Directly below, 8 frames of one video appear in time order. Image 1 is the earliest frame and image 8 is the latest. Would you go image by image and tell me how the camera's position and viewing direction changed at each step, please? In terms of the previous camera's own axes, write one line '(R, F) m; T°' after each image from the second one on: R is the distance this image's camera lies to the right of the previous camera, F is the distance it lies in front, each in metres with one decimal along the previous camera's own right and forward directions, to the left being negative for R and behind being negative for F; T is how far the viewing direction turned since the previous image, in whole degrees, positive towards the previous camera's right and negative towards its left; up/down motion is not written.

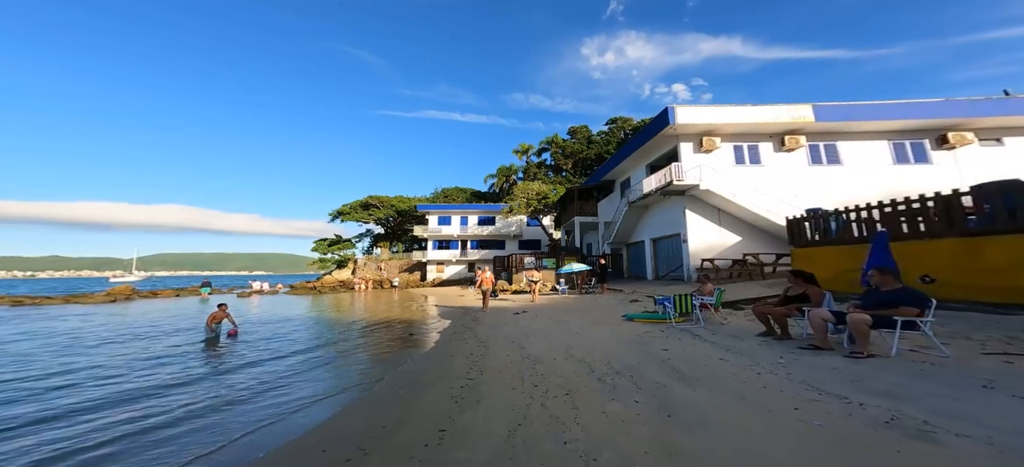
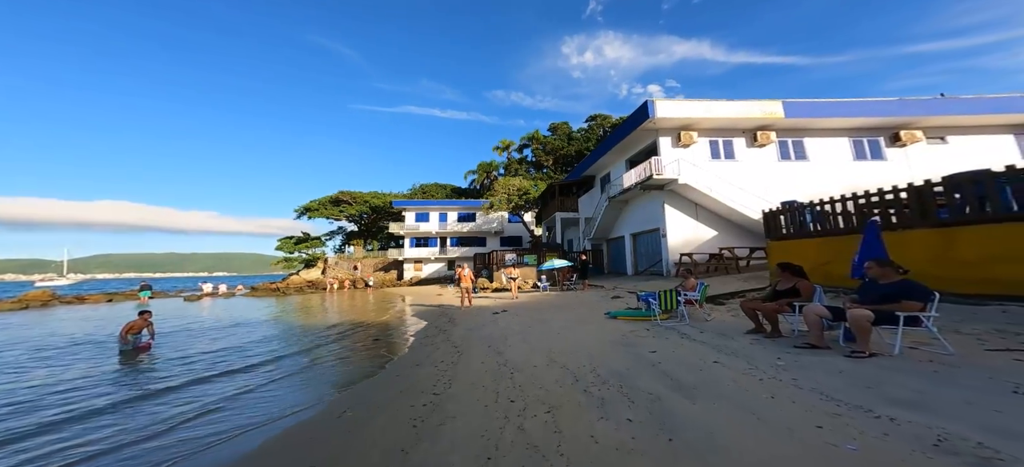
(+0.1, +0.6) m; +4°
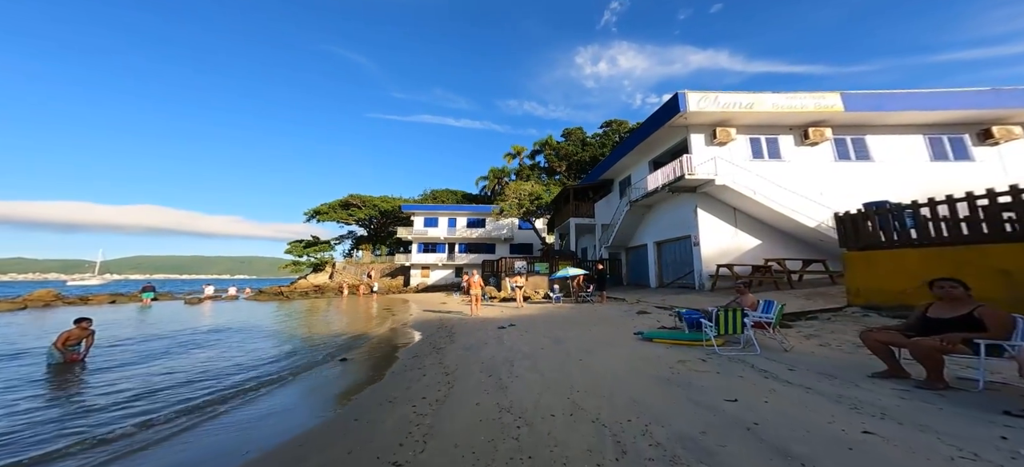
(0.0, +1.6) m; -2°
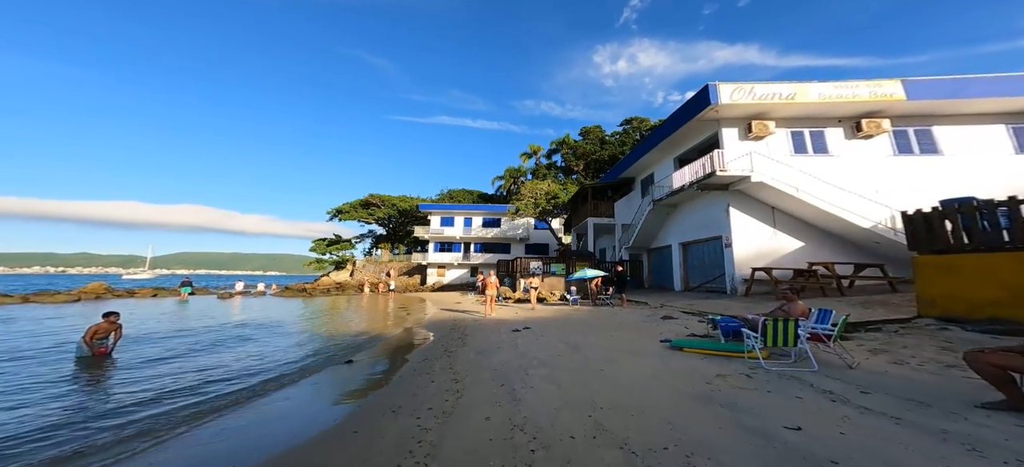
(0.0, +0.5) m; -3°
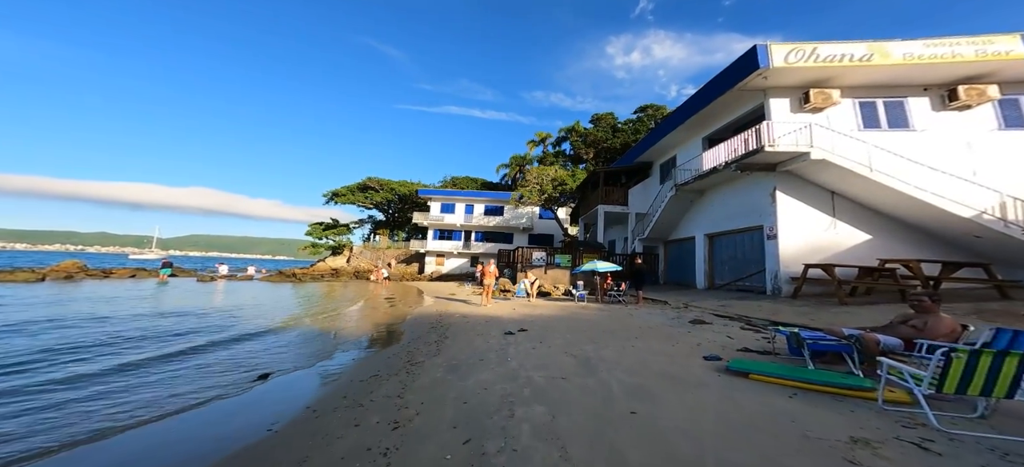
(+0.2, +2.0) m; -1°
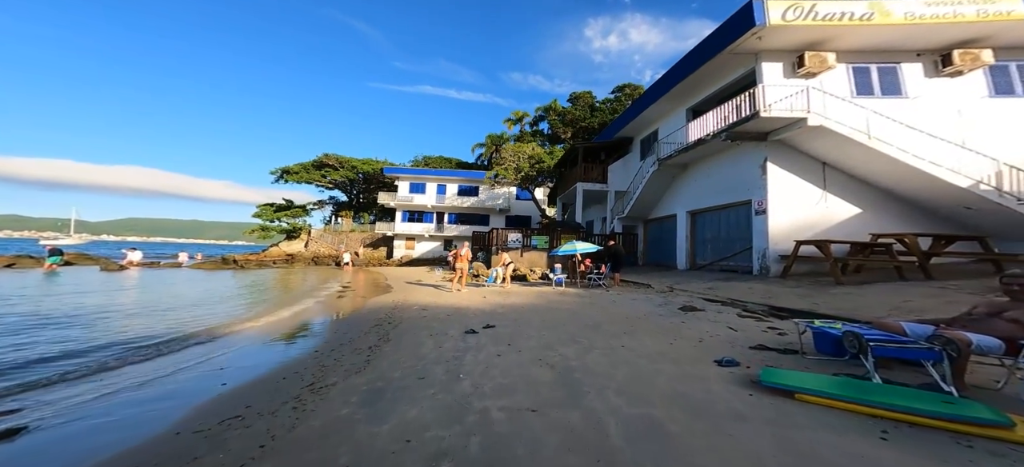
(+0.2, +1.5) m; +5°
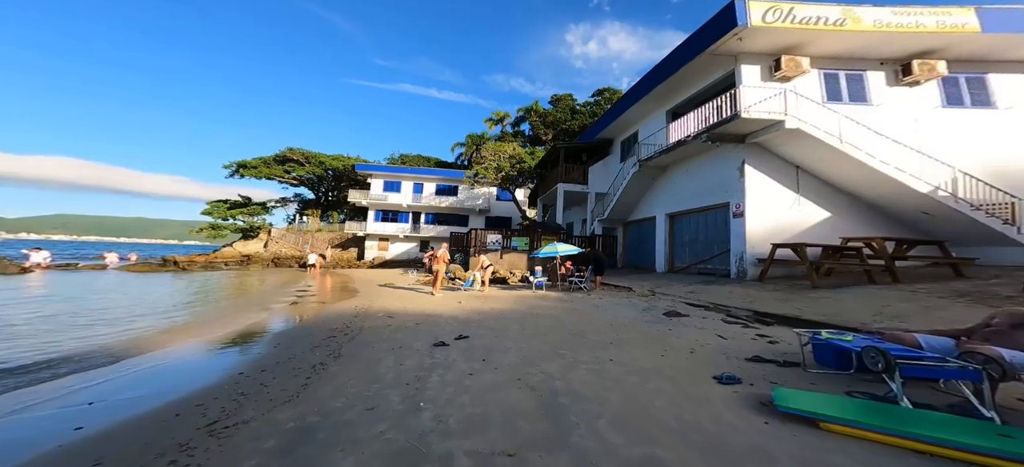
(0.0, +0.6) m; +4°
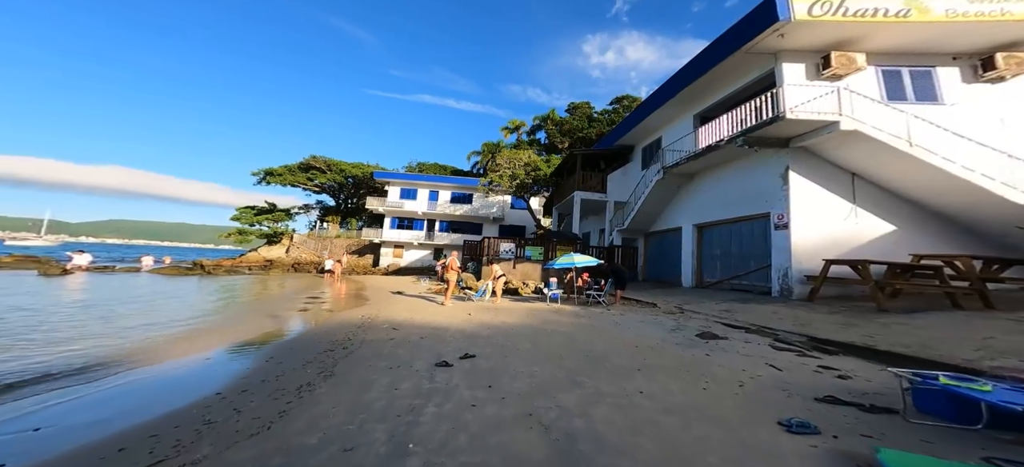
(0.0, +0.6) m; -3°
